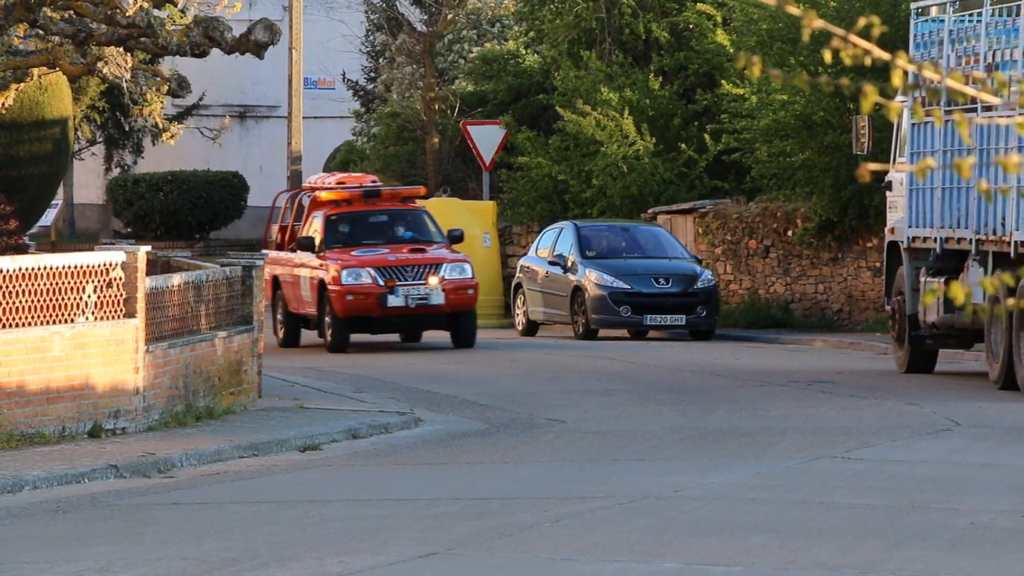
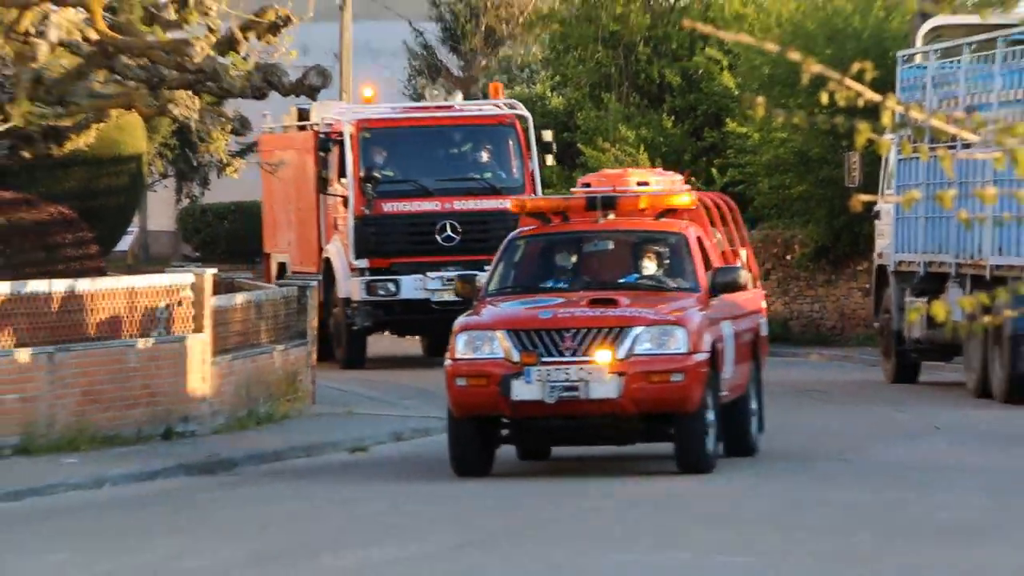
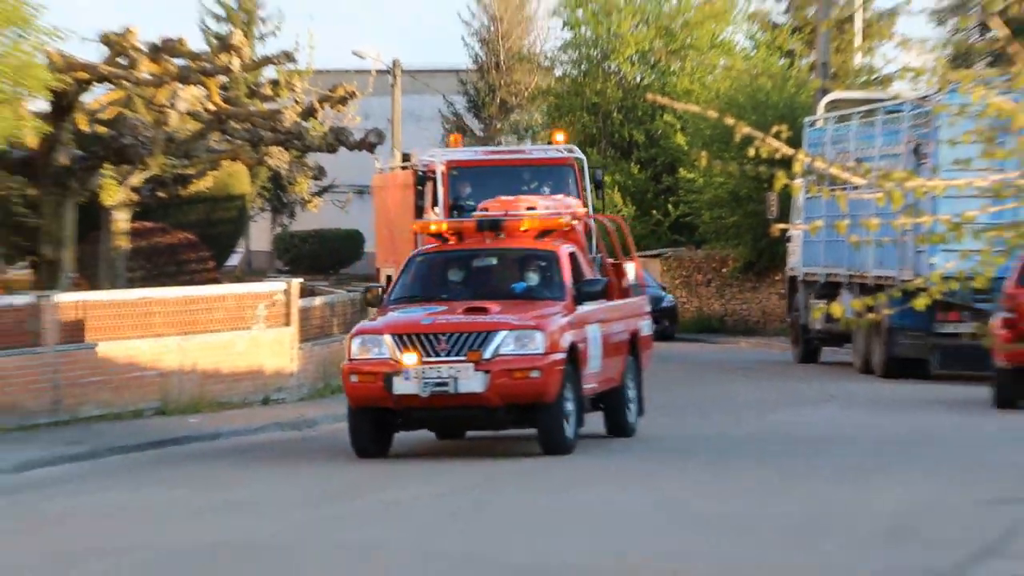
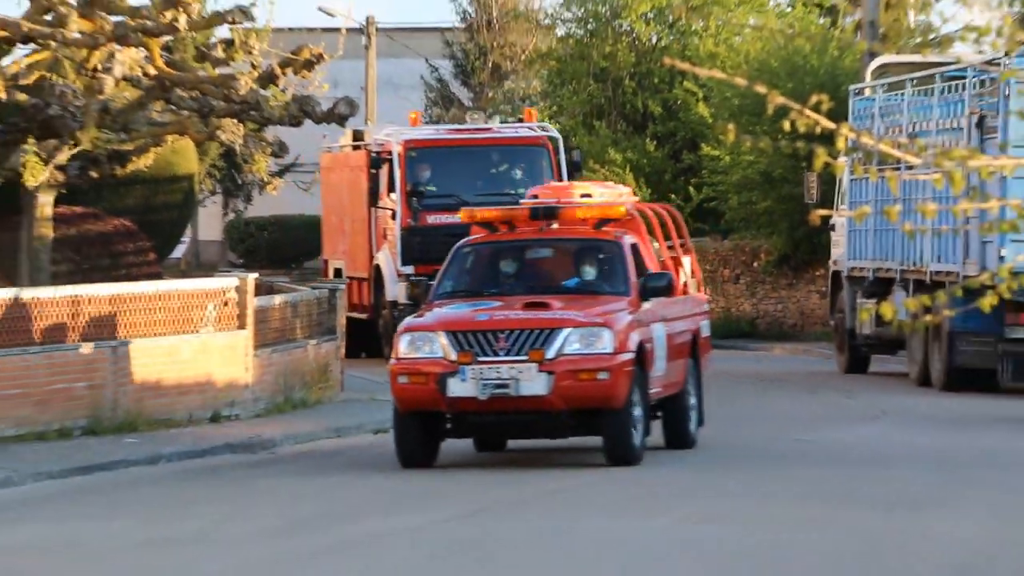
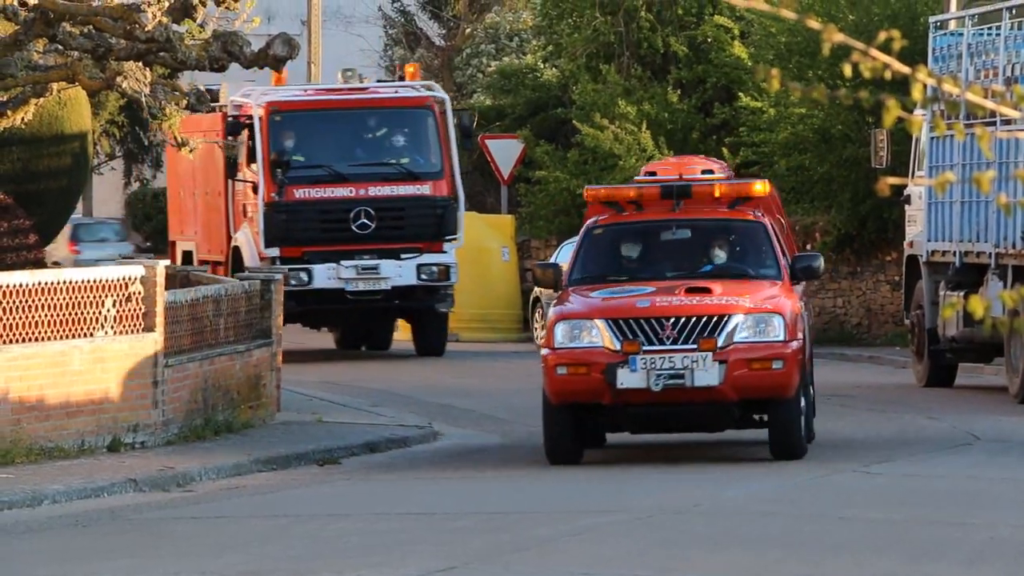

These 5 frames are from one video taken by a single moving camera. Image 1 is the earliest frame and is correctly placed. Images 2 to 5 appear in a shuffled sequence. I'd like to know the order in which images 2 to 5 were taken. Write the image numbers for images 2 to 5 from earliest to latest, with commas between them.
5, 2, 4, 3
